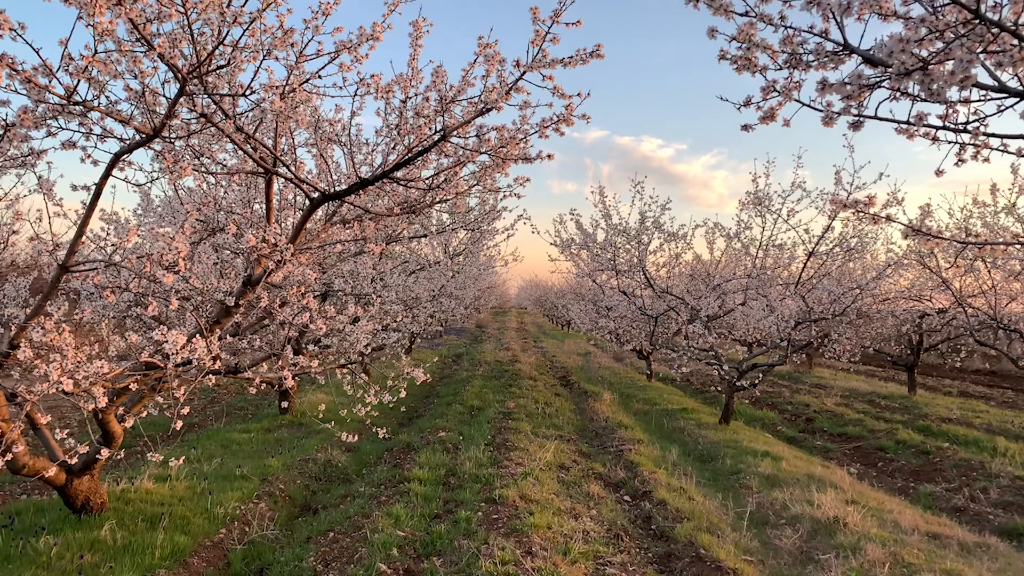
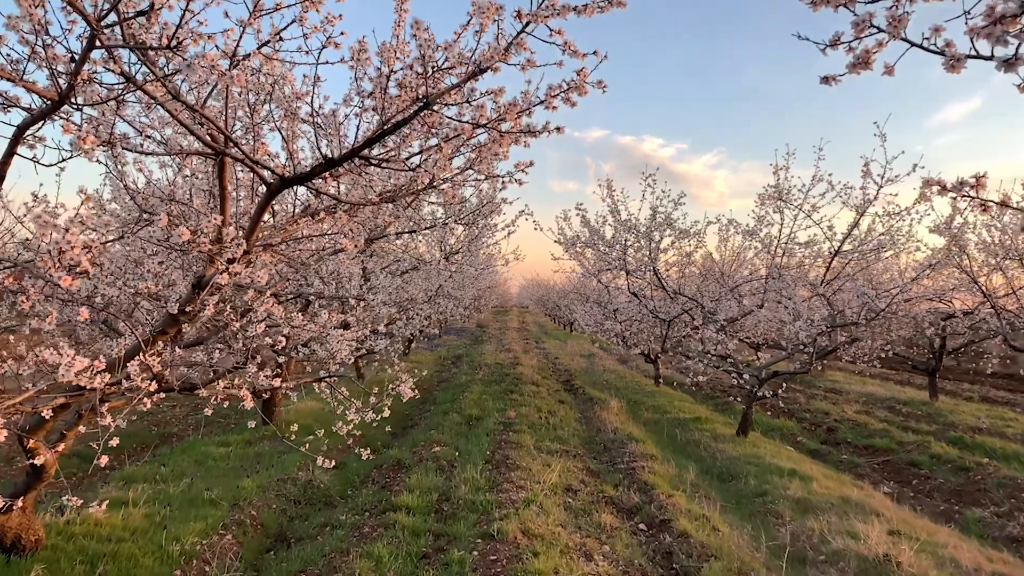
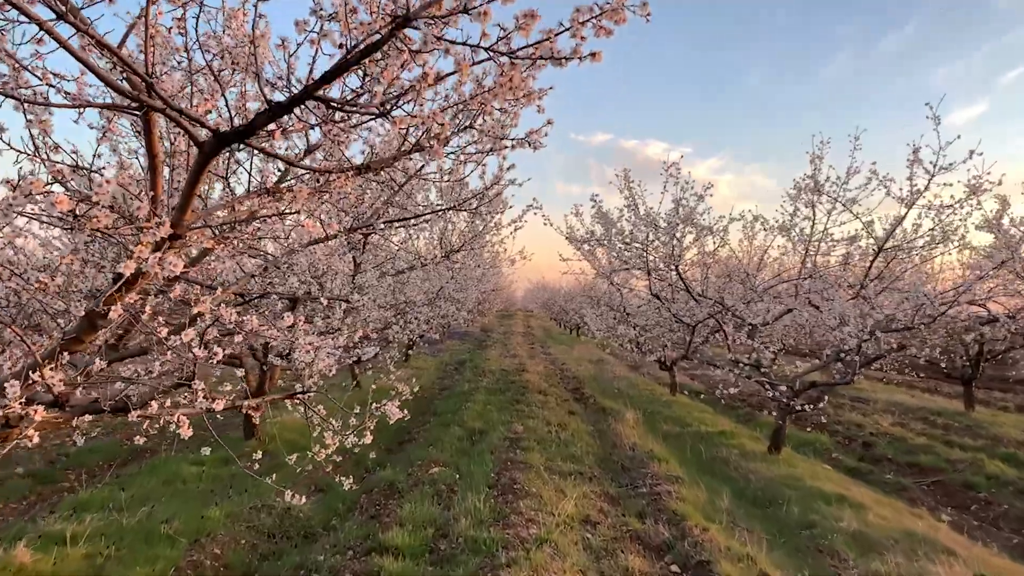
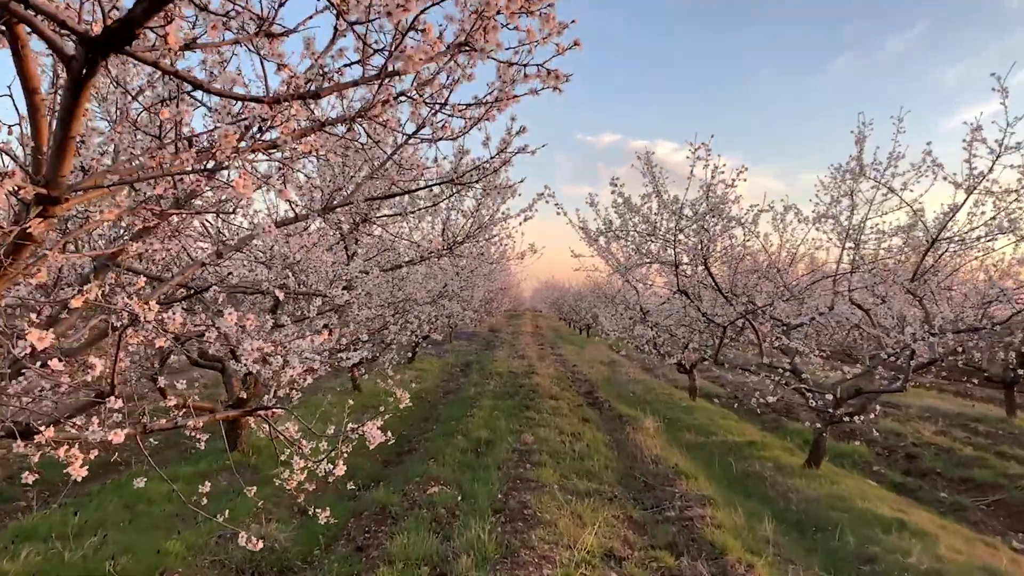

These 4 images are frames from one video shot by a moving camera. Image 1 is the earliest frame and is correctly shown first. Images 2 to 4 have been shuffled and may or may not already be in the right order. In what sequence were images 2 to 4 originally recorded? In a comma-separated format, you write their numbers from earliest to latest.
2, 3, 4
